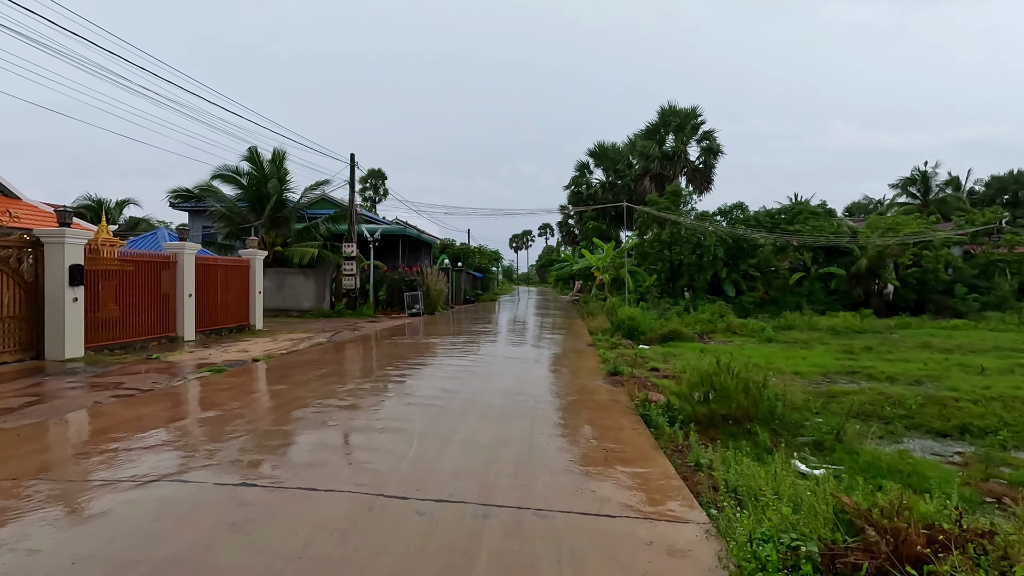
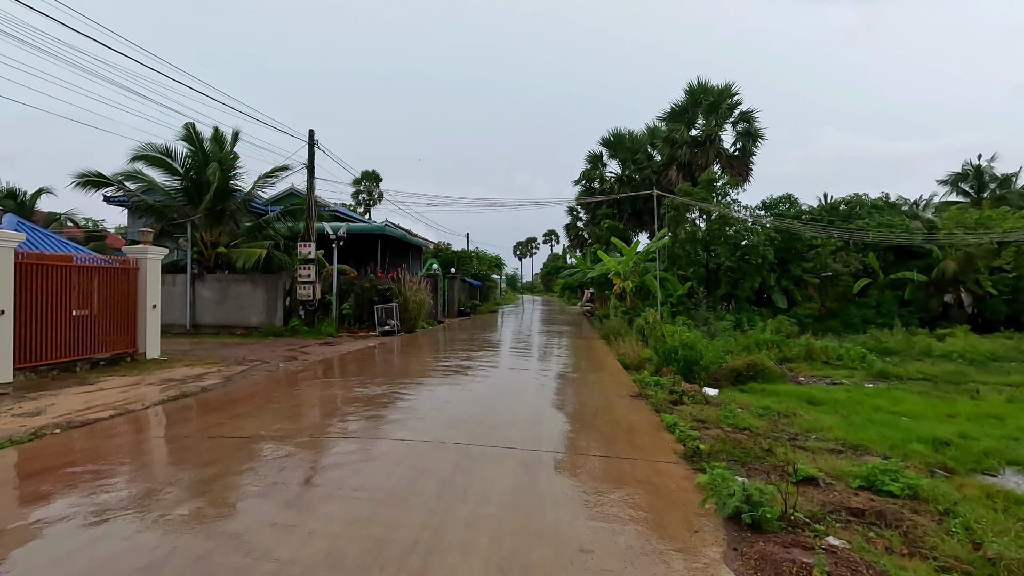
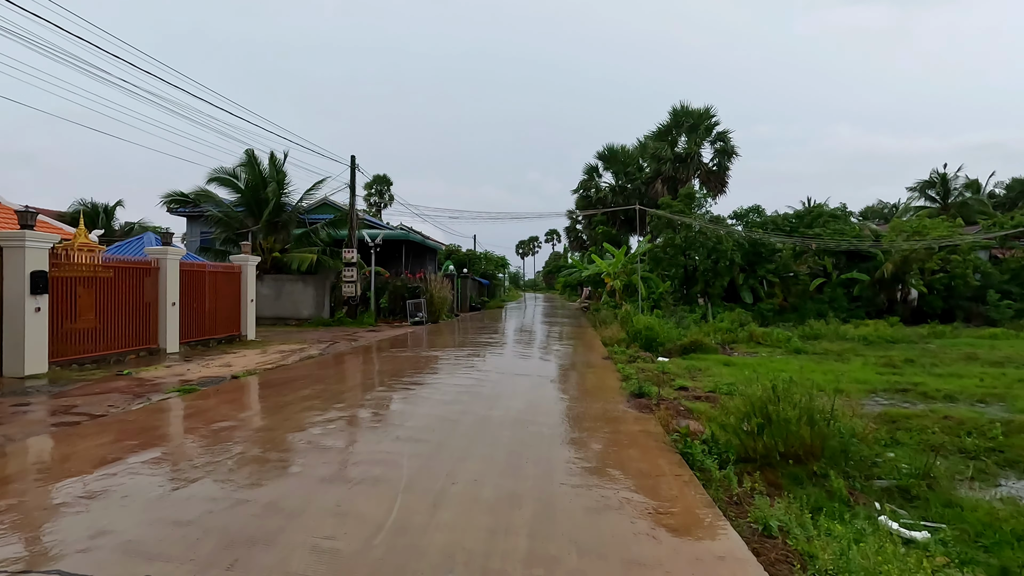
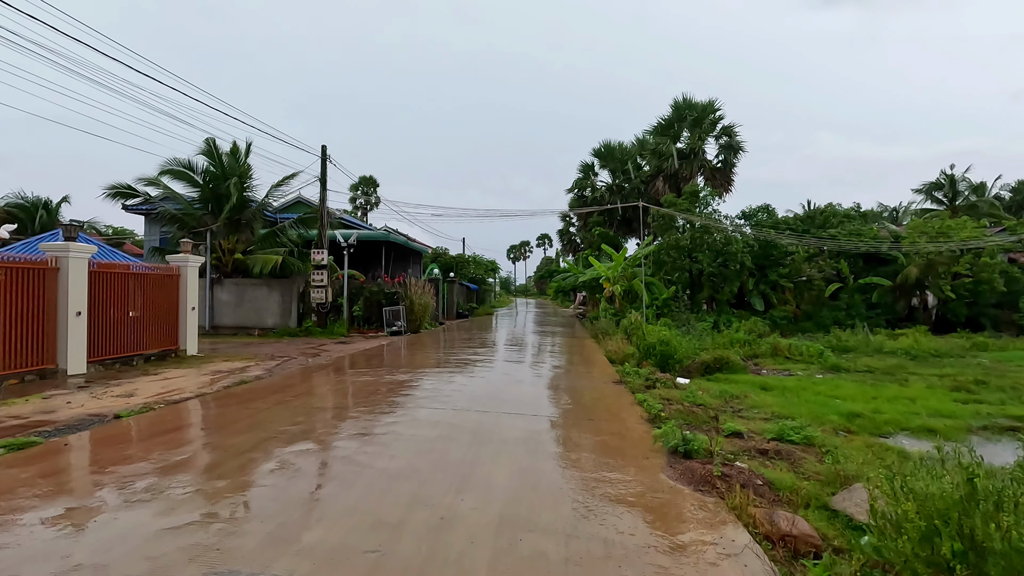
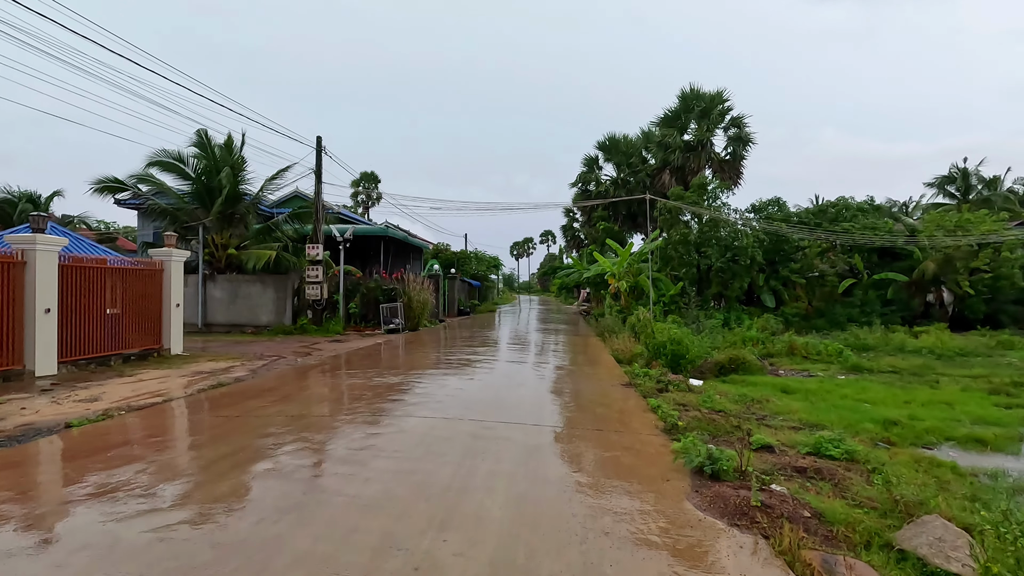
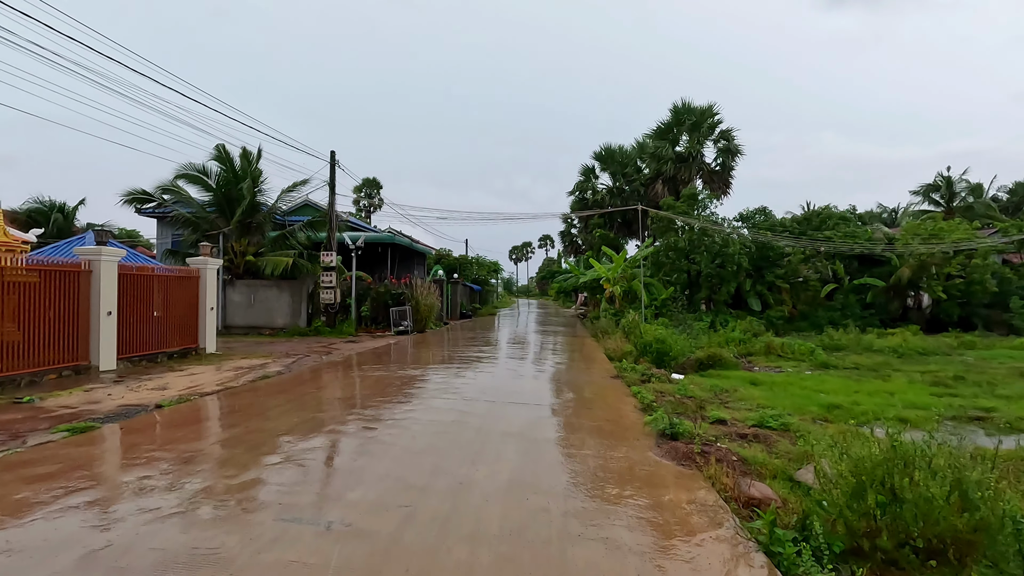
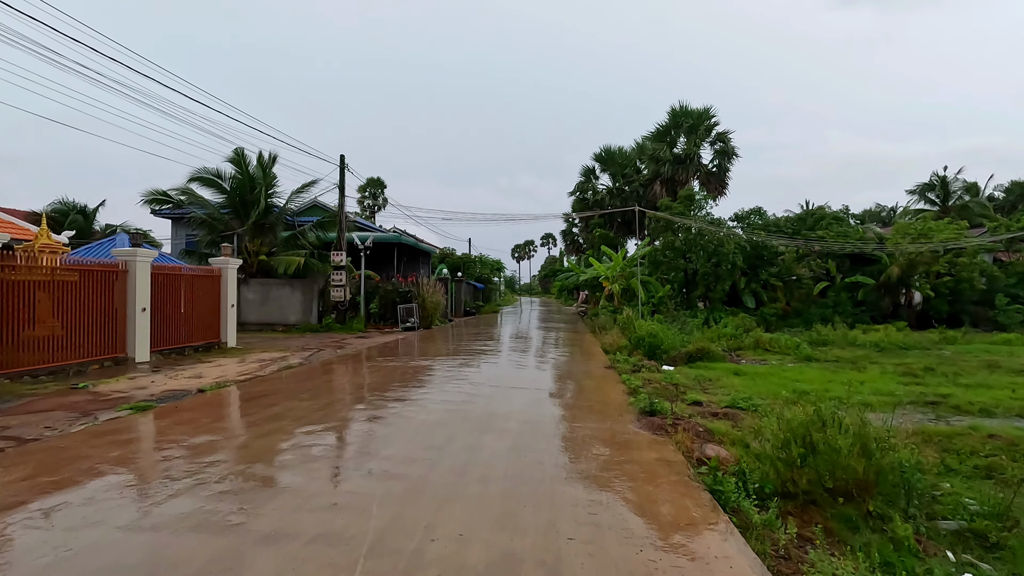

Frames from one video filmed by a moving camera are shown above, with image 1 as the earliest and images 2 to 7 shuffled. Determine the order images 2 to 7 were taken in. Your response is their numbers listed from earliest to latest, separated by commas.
3, 7, 6, 4, 5, 2
